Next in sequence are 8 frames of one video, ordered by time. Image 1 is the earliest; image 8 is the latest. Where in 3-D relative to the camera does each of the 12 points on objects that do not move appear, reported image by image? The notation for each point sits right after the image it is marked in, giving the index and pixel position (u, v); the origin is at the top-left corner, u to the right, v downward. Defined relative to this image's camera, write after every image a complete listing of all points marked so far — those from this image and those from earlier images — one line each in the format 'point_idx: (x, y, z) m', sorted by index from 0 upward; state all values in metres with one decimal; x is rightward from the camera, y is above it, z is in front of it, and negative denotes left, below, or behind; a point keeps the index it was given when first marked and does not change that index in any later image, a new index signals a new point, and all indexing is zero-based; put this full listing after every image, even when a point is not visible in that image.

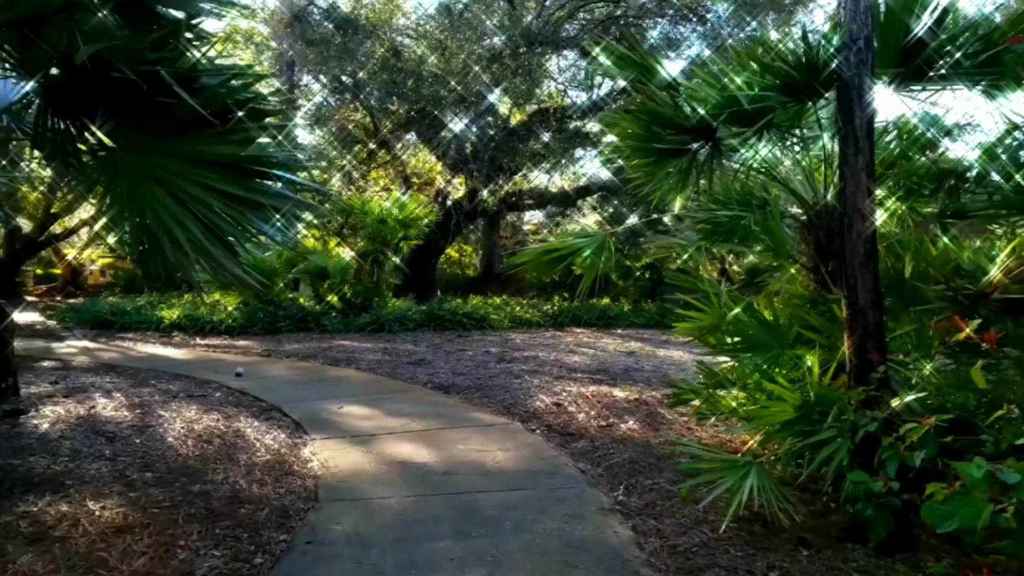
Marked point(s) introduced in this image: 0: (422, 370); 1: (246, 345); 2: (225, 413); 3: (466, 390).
0: (-0.9, -0.8, +7.3) m
1: (-3.5, -0.8, +10.1) m
2: (-2.0, -0.9, +5.4) m
3: (-0.4, -0.8, +6.1) m
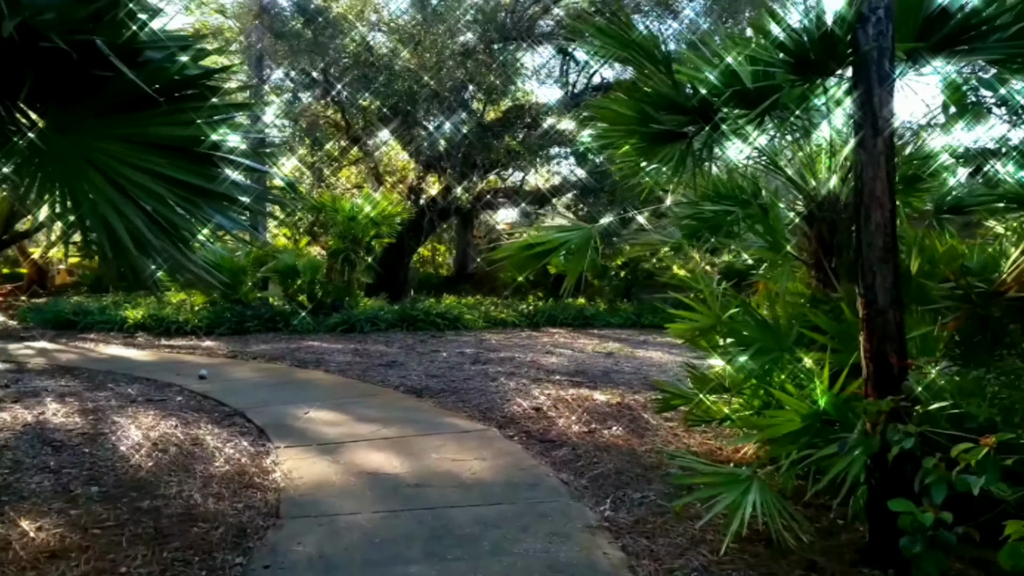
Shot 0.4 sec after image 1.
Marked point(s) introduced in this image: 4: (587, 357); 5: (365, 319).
0: (-1.1, -0.8, +7.0) m
1: (-3.8, -0.7, +9.7) m
2: (-2.2, -0.9, +5.1) m
3: (-0.5, -0.8, +5.8) m
4: (+0.8, -0.7, +8.2) m
5: (-2.2, -0.5, +11.6) m
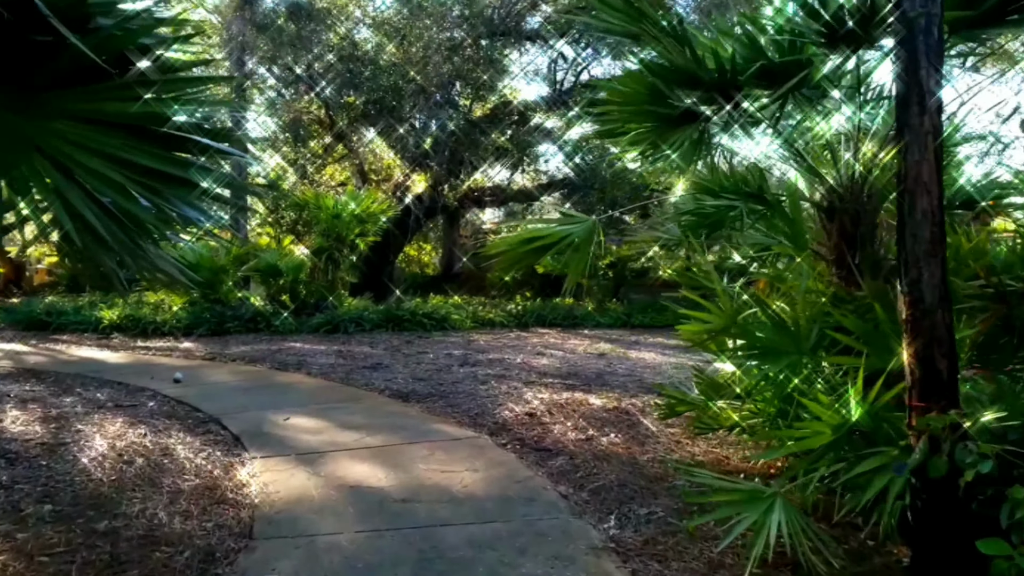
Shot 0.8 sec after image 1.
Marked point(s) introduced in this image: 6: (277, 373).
0: (-1.2, -0.8, +6.7) m
1: (-3.9, -0.7, +9.3) m
2: (-2.2, -0.9, +4.8) m
3: (-0.6, -0.8, +5.5) m
4: (+0.7, -0.7, +7.9) m
5: (-2.4, -0.4, +11.3) m
6: (-2.2, -0.8, +7.1) m
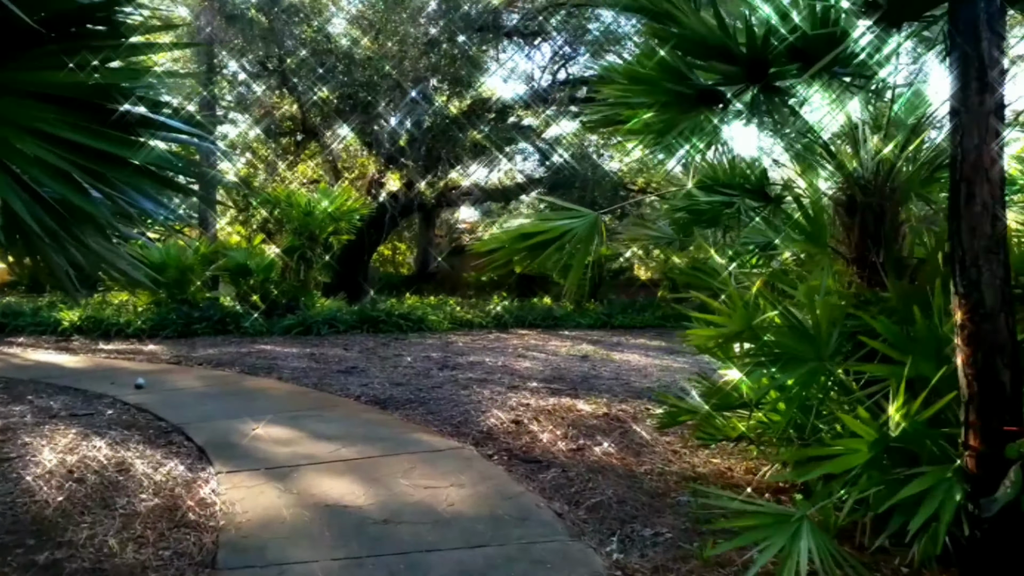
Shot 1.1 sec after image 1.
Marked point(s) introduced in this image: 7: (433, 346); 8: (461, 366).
0: (-1.3, -0.8, +6.4) m
1: (-4.2, -0.7, +8.9) m
2: (-2.3, -0.9, +4.4) m
3: (-0.7, -0.8, +5.3) m
4: (+0.5, -0.7, +7.7) m
5: (-2.7, -0.5, +11.0) m
6: (-2.3, -0.8, +6.8) m
7: (-0.9, -0.7, +9.1) m
8: (-0.5, -0.7, +7.2) m
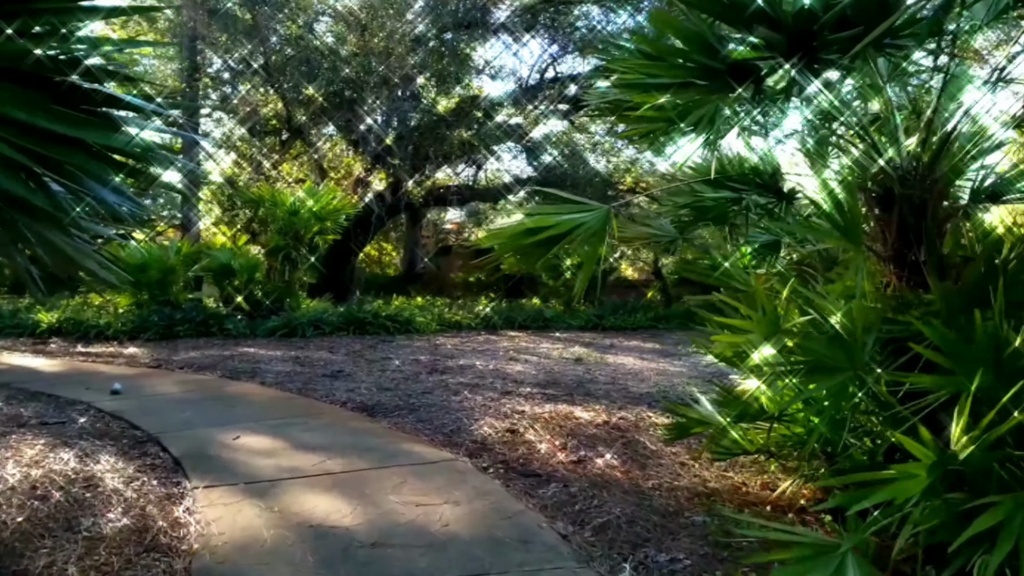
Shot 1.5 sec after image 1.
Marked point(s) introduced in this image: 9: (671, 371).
0: (-1.4, -0.8, +6.1) m
1: (-4.3, -0.7, +8.6) m
2: (-2.3, -0.9, +4.2) m
3: (-0.8, -0.8, +5.0) m
4: (+0.4, -0.7, +7.4) m
5: (-2.9, -0.5, +10.7) m
6: (-2.4, -0.8, +6.5) m
7: (-1.0, -0.7, +8.9) m
8: (-0.6, -0.7, +7.0) m
9: (+1.5, -0.8, +7.2) m
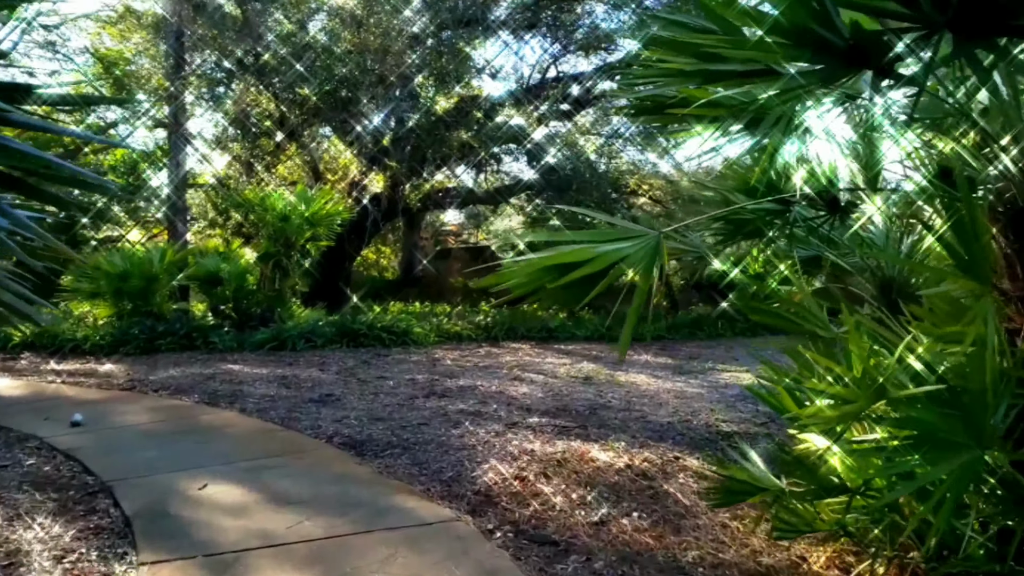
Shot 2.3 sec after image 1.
0: (-1.3, -0.9, +5.5) m
1: (-4.2, -0.9, +8.0) m
2: (-2.3, -1.0, +3.6) m
3: (-0.7, -0.9, +4.4) m
4: (+0.5, -0.9, +6.9) m
5: (-2.8, -0.6, +10.1) m
6: (-2.4, -0.9, +5.9) m
7: (-1.0, -0.8, +8.3) m
8: (-0.5, -0.9, +6.4) m
9: (+1.5, -0.9, +6.6) m
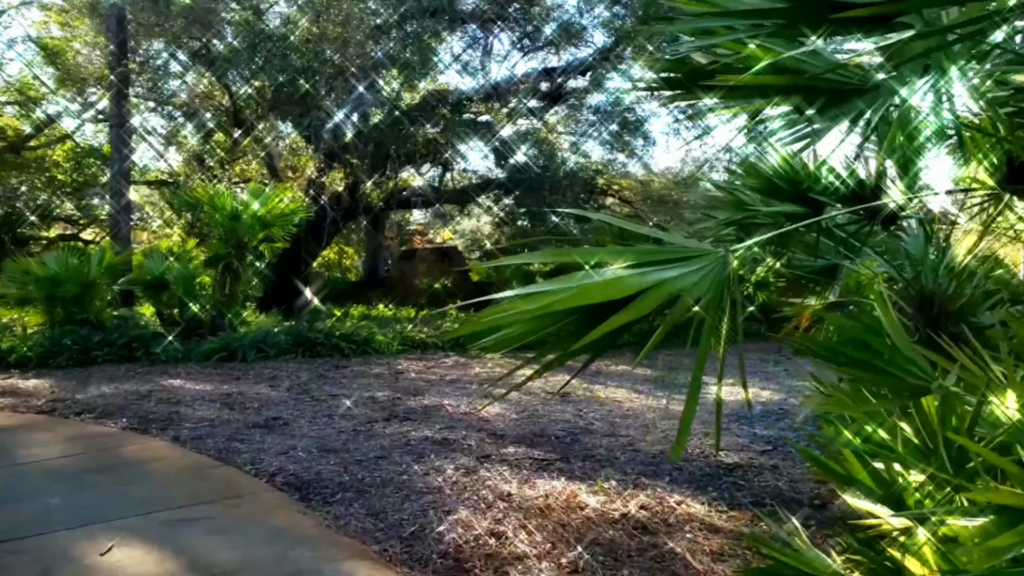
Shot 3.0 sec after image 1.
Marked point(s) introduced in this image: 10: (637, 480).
0: (-1.5, -1.0, +4.8) m
1: (-4.5, -0.9, +7.2) m
2: (-2.4, -1.1, +2.8) m
3: (-0.9, -1.0, +3.7) m
4: (+0.2, -0.9, +6.2) m
5: (-3.2, -0.7, +9.3) m
6: (-2.6, -1.0, +5.2) m
7: (-1.3, -0.9, +7.6) m
8: (-0.7, -0.9, +5.7) m
9: (+1.3, -1.0, +6.0) m
10: (+0.6, -1.0, +3.9) m
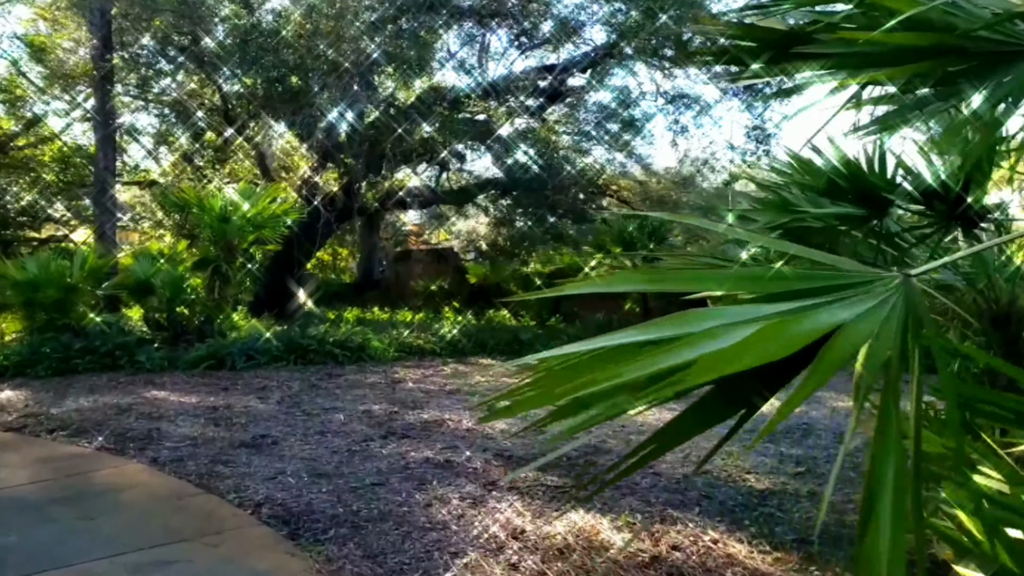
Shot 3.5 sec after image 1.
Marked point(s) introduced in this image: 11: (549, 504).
0: (-1.5, -1.0, +4.4) m
1: (-4.5, -1.0, +6.8) m
2: (-2.3, -1.1, +2.4) m
3: (-0.8, -1.1, +3.3) m
4: (+0.3, -1.0, +5.9) m
5: (-3.2, -0.7, +8.9) m
6: (-2.5, -1.1, +4.7) m
7: (-1.3, -1.0, +7.2) m
8: (-0.7, -1.0, +5.3) m
9: (+1.3, -1.0, +5.6) m
10: (+0.7, -1.0, +3.5) m
11: (+0.2, -1.0, +3.6) m
